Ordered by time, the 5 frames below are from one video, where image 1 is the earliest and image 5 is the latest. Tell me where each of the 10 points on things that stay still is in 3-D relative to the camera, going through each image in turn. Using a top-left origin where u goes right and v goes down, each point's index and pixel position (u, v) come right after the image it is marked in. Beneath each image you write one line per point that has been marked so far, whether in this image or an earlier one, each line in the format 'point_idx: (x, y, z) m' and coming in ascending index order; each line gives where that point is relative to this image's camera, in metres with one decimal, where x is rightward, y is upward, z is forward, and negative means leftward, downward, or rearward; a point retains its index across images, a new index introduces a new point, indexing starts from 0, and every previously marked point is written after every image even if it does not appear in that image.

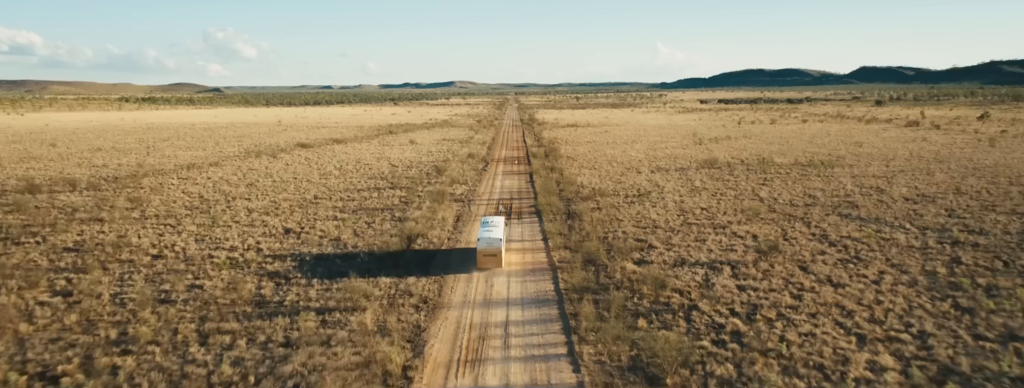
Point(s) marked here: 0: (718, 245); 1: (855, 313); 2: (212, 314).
0: (+6.6, -1.7, +19.6) m
1: (+7.6, -2.6, +13.4) m
2: (-7.0, -2.8, +14.0) m
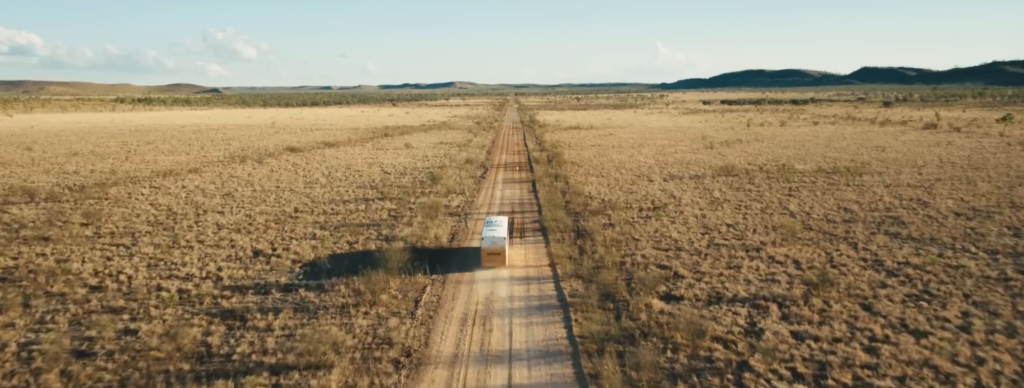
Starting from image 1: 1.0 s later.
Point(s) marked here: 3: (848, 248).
0: (+6.7, -2.2, +16.7) m
1: (+7.7, -3.2, +10.5) m
2: (-6.9, -3.3, +11.1) m
3: (+10.5, -1.7, +19.1) m
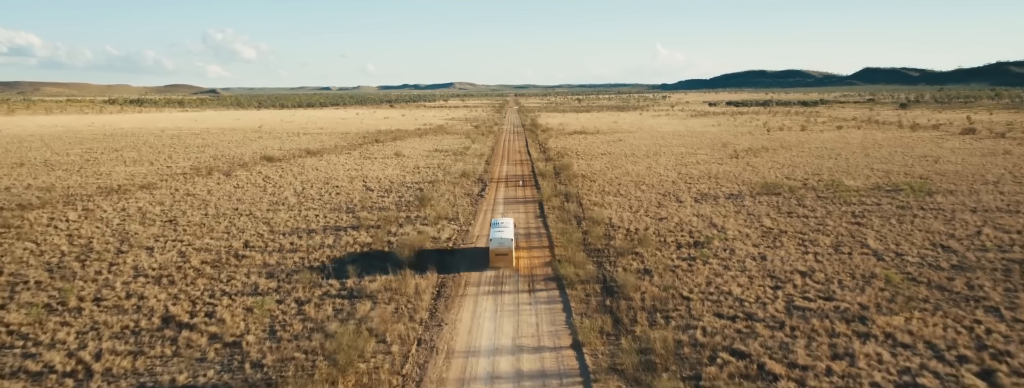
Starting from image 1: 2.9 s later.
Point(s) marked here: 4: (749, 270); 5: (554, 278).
0: (+6.8, -3.3, +11.2) m
1: (+7.8, -4.3, +5.0) m
2: (-6.7, -4.4, +5.6) m
3: (+10.7, -2.8, +13.6) m
4: (+7.0, -2.2, +17.9) m
5: (+1.2, -2.4, +17.6) m
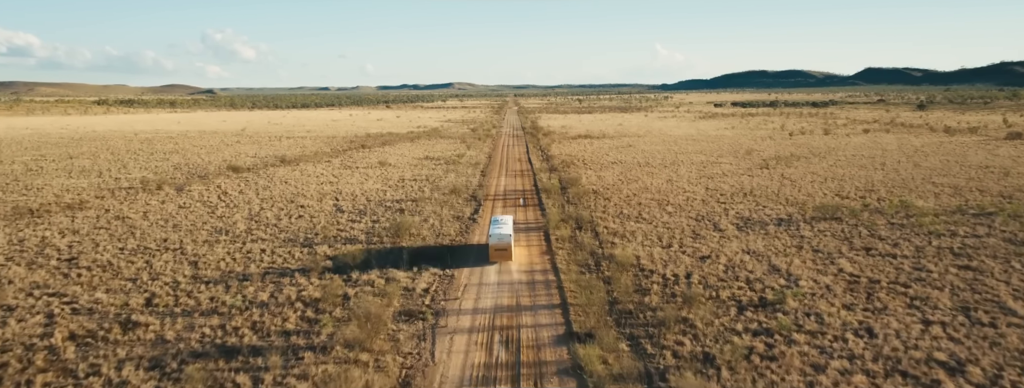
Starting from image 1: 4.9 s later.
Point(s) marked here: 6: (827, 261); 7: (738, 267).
0: (+6.8, -4.3, +5.4) m
1: (+7.8, -5.3, -0.8) m
2: (-6.8, -5.4, -0.2) m
3: (+10.7, -3.8, +7.8) m
4: (+6.9, -3.3, +12.1) m
5: (+1.2, -3.4, +11.8) m
6: (+9.9, -2.1, +19.1) m
7: (+6.9, -2.2, +18.5) m
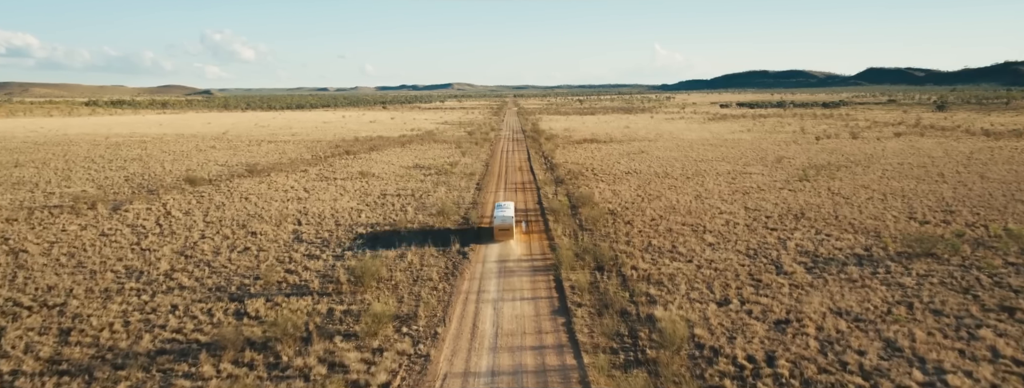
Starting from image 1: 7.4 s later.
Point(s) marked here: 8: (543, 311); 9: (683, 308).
0: (+6.8, -5.2, -0.3) m
1: (+7.8, -6.2, -6.5) m
2: (-6.7, -6.4, -5.9) m
3: (+10.7, -4.7, +2.1) m
4: (+7.0, -4.2, +6.4) m
5: (+1.2, -4.4, +6.1) m
6: (+9.9, -3.0, +13.4) m
7: (+6.9, -3.2, +12.7) m
8: (+0.7, -3.0, +14.7) m
9: (+4.2, -2.8, +14.9) m
